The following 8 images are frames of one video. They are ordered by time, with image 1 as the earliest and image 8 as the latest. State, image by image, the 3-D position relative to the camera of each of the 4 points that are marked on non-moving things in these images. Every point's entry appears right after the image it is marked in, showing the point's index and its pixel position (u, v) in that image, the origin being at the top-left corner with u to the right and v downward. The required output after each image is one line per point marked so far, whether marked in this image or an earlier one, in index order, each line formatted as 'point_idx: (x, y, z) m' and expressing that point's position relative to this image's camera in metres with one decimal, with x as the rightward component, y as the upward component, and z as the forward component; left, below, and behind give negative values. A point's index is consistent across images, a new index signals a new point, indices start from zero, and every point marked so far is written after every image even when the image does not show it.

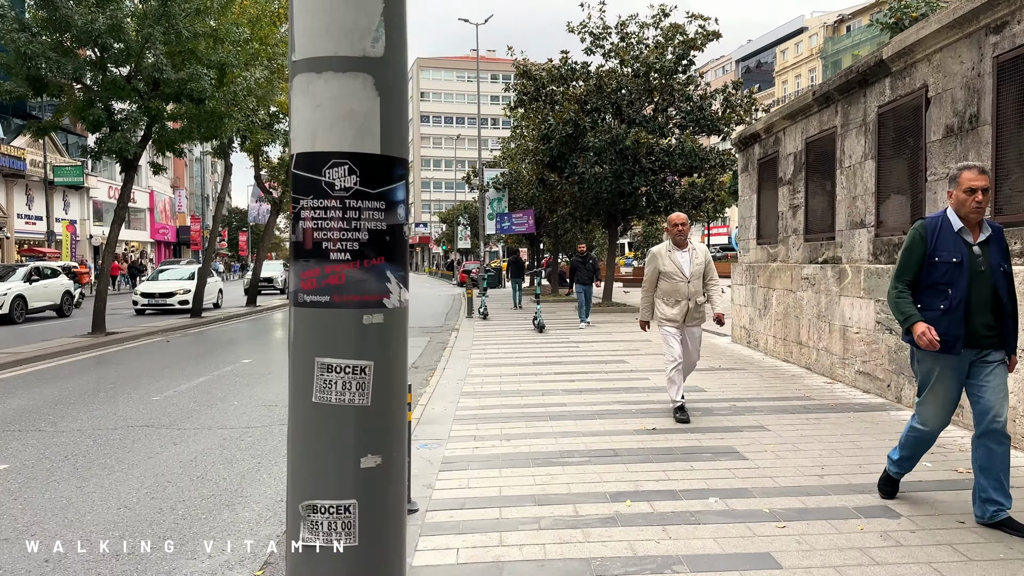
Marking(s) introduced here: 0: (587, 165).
0: (+1.7, +2.9, +18.4) m
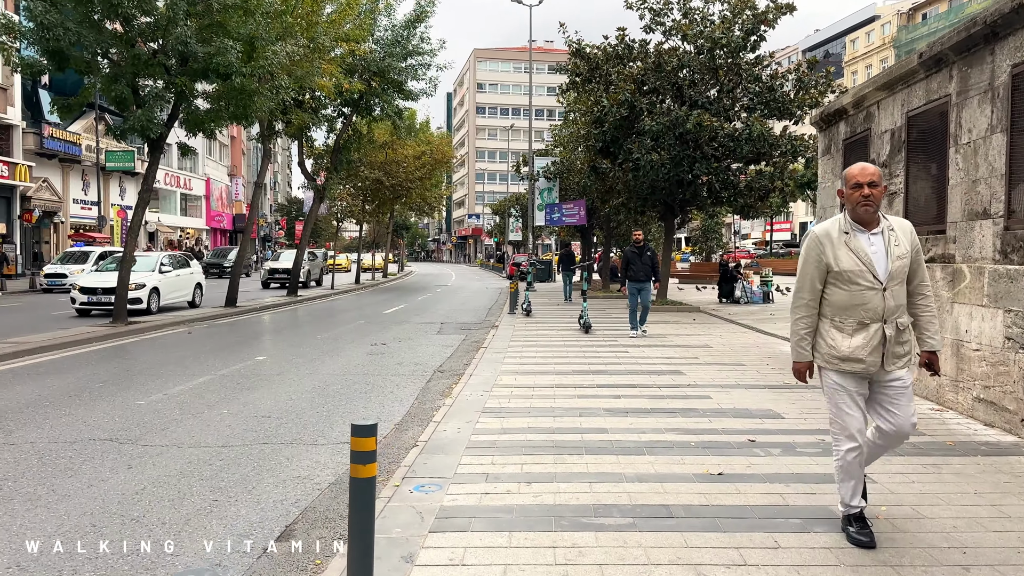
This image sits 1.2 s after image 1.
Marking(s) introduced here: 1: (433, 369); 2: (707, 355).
0: (+2.8, +2.9, +16.9) m
1: (-0.9, -1.0, +9.6) m
2: (+2.4, -0.9, +10.0) m
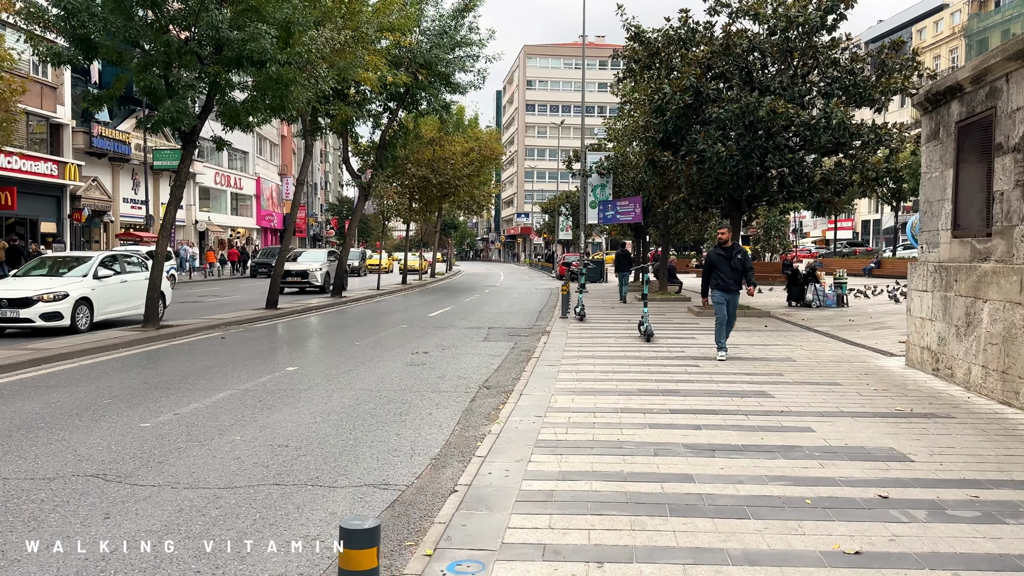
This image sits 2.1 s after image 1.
0: (+3.8, +2.9, +15.5) m
1: (-0.4, -1.0, +8.5) m
2: (+3.1, -0.9, +8.7) m
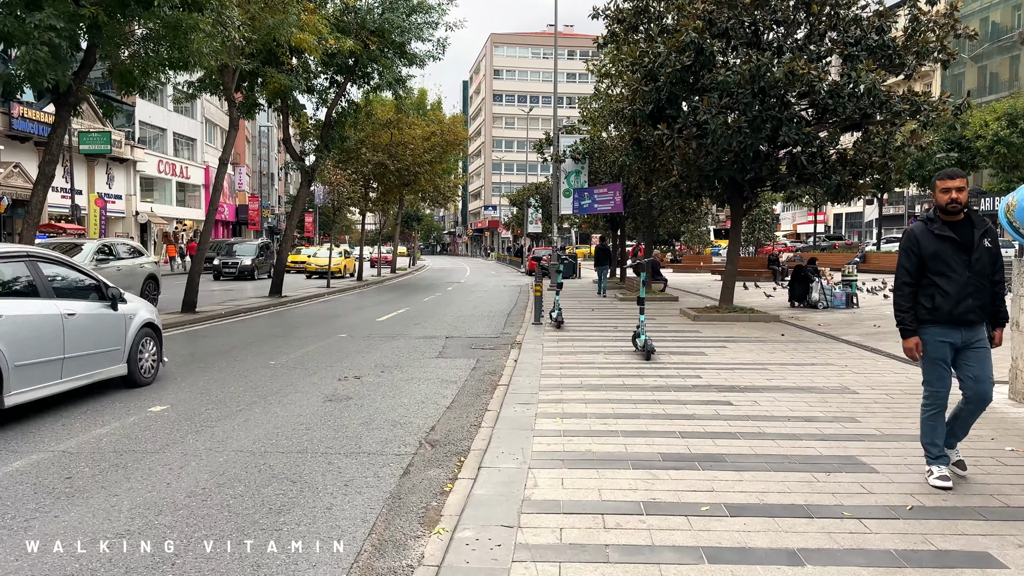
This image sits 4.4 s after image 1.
0: (+3.2, +2.9, +12.9) m
1: (-0.7, -1.1, +5.8) m
2: (+2.7, -1.0, +6.1) m
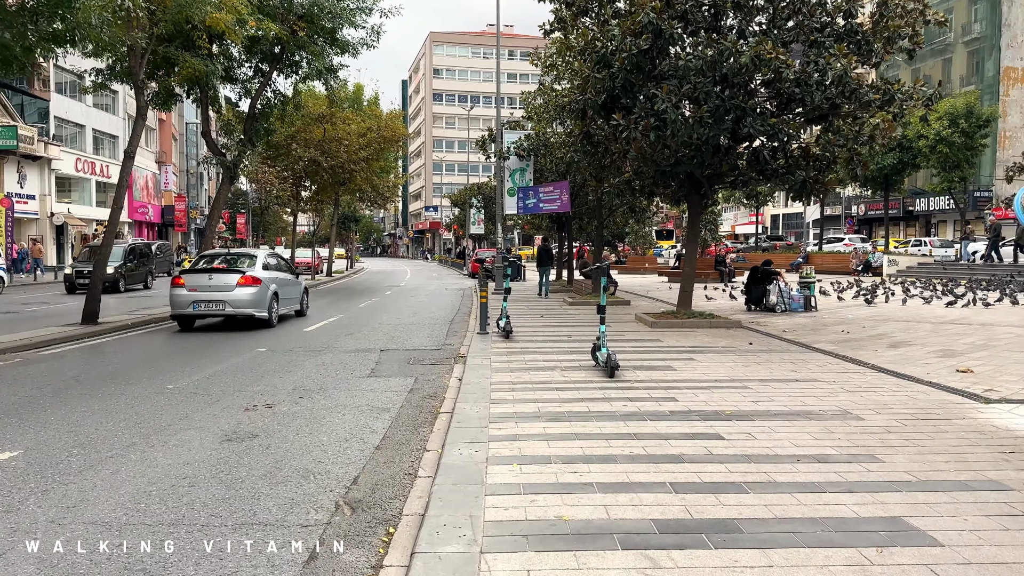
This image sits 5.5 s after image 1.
0: (+2.3, +2.8, +11.9) m
1: (-1.0, -1.2, +4.5) m
2: (+2.4, -1.0, +5.0) m
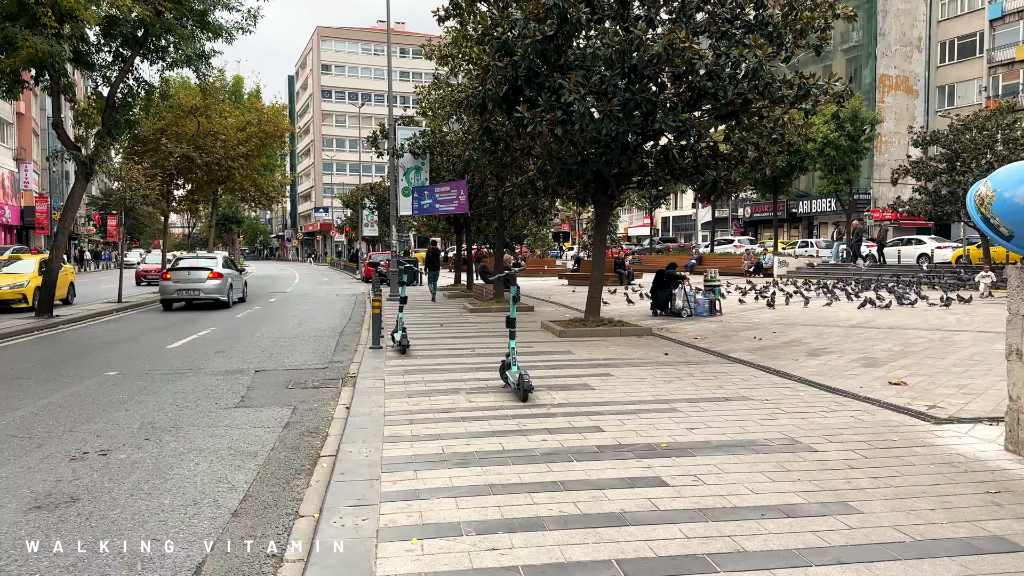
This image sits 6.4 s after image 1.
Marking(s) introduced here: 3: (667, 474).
0: (+0.9, +2.7, +11.0) m
1: (-1.4, -1.3, +3.2) m
2: (+1.9, -1.1, +4.2) m
3: (+0.9, -1.1, +4.8) m
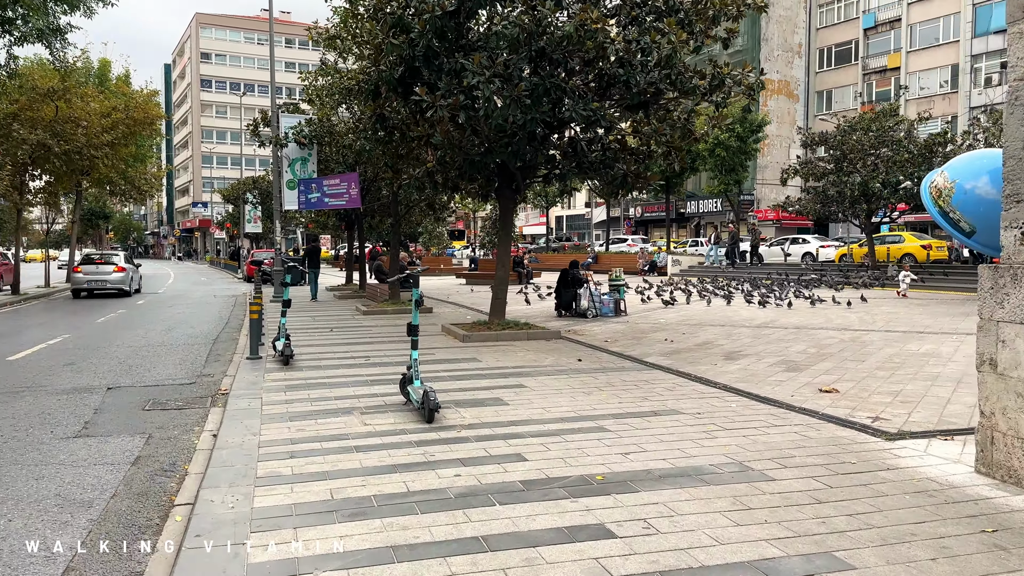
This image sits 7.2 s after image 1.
0: (-0.4, +2.7, +10.1) m
1: (-1.6, -1.3, +2.1) m
2: (+1.5, -1.1, +3.5) m
3: (+0.5, -1.1, +3.9) m
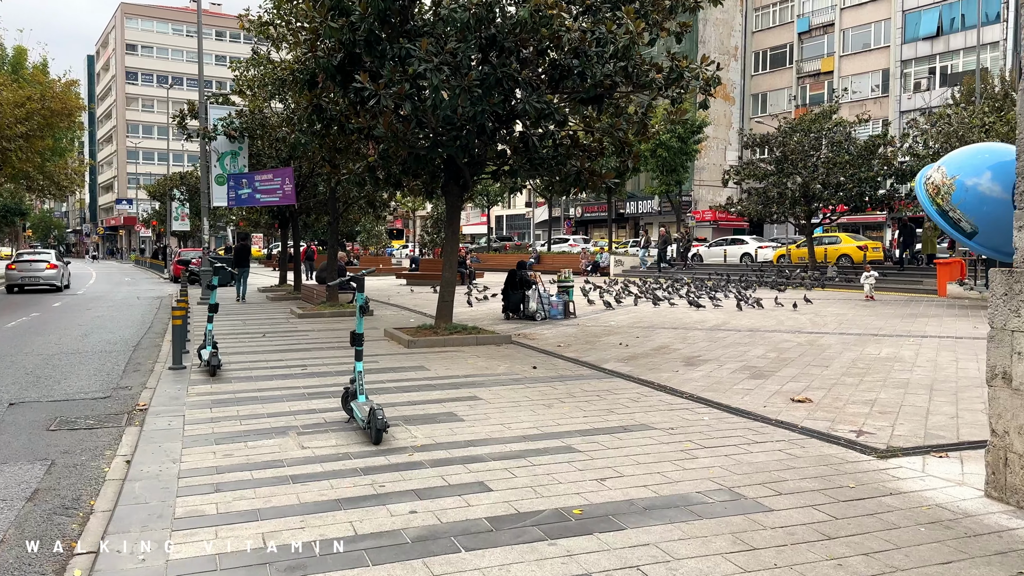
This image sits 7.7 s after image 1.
0: (-1.0, +2.7, +9.4) m
1: (-1.6, -1.4, +1.4) m
2: (+1.4, -1.2, +3.0) m
3: (+0.4, -1.1, +3.3) m
